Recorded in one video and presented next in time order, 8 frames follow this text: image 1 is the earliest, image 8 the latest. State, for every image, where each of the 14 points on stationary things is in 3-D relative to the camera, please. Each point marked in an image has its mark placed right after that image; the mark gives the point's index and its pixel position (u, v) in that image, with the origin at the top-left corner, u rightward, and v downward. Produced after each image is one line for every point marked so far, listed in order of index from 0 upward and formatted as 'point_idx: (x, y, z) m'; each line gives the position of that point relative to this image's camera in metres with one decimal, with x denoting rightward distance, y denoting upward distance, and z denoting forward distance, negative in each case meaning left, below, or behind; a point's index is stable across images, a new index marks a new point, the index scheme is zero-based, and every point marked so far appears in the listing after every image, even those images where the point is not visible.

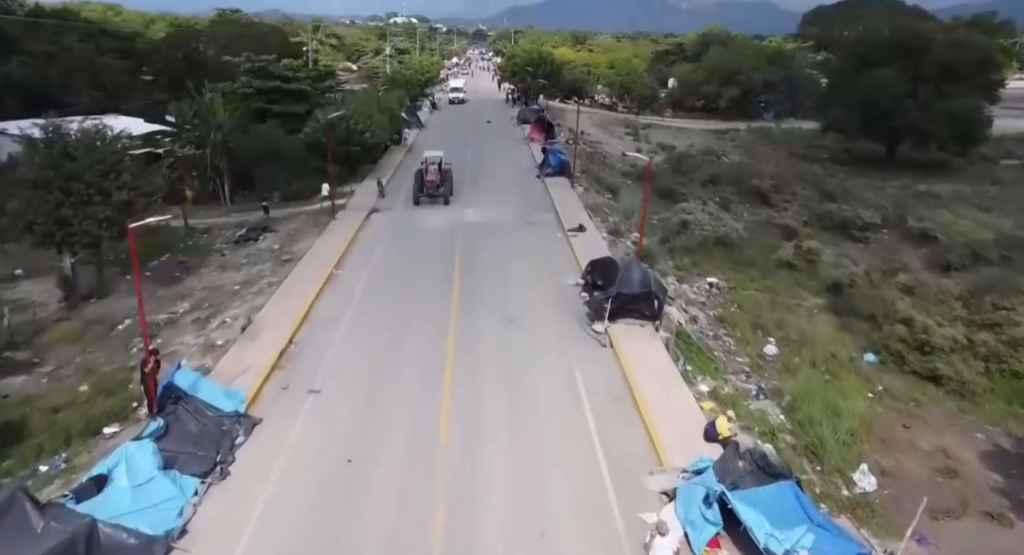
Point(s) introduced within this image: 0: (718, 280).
0: (+6.8, -0.1, +20.0) m
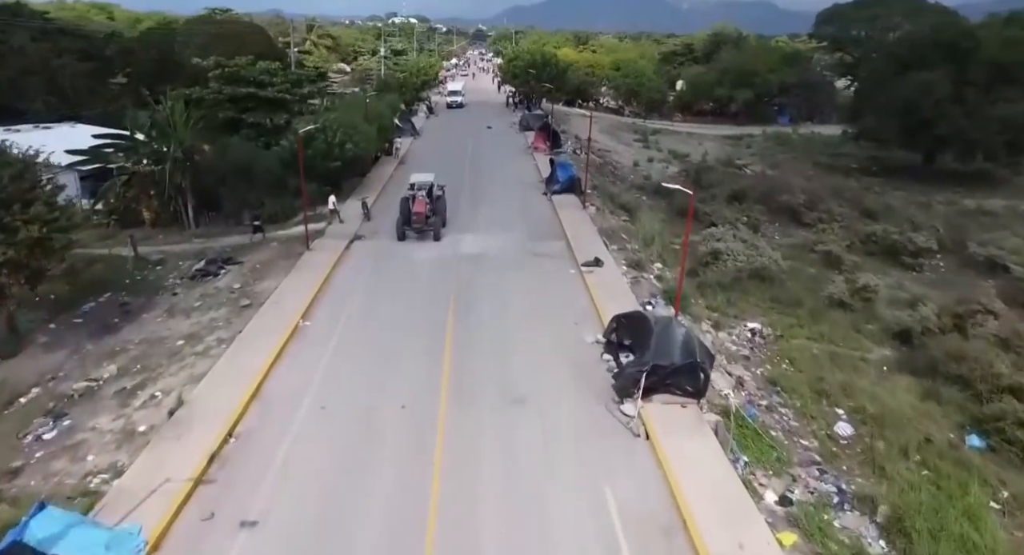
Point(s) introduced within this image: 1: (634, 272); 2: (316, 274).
0: (+6.9, -1.3, +16.8) m
1: (+3.8, 0.0, +18.7) m
2: (-5.7, +0.5, +19.1) m
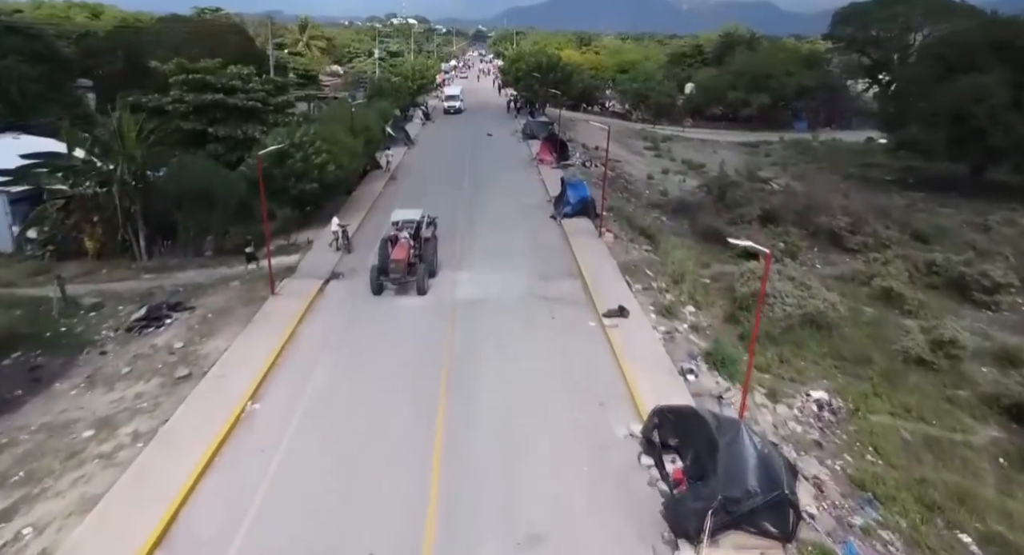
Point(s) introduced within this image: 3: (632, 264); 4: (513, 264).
0: (+7.1, -2.6, +13.5) m
1: (+3.9, -1.3, +15.4) m
2: (-5.6, -0.8, +15.8) m
3: (+3.9, +0.3, +19.7) m
4: (0.0, +0.4, +19.2) m
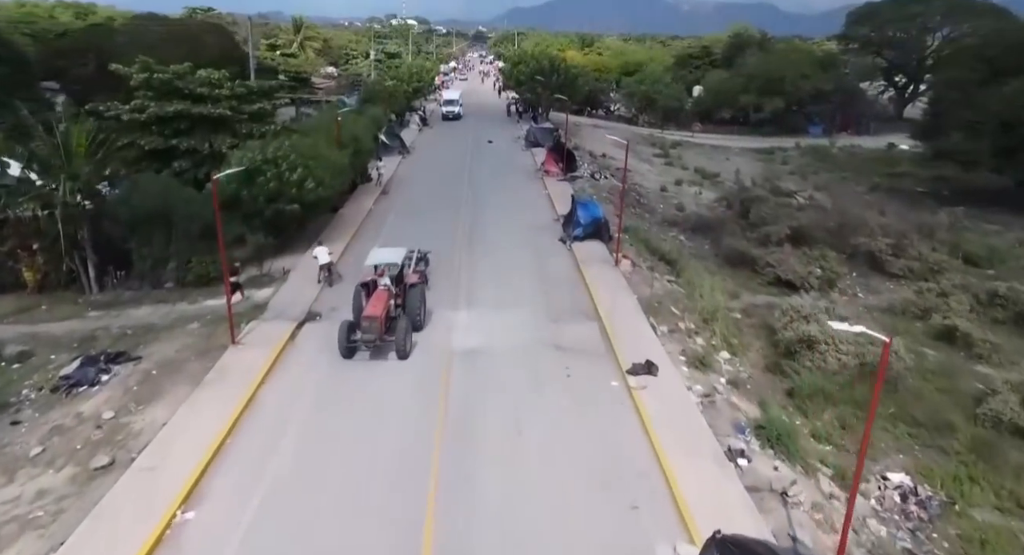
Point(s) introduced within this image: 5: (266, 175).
0: (+7.2, -3.6, +10.9) m
1: (+4.0, -2.4, +12.8) m
2: (-5.5, -1.8, +13.2) m
3: (+4.1, -0.7, +17.1) m
4: (+0.2, -0.7, +16.6) m
5: (-7.5, +3.1, +18.4) m
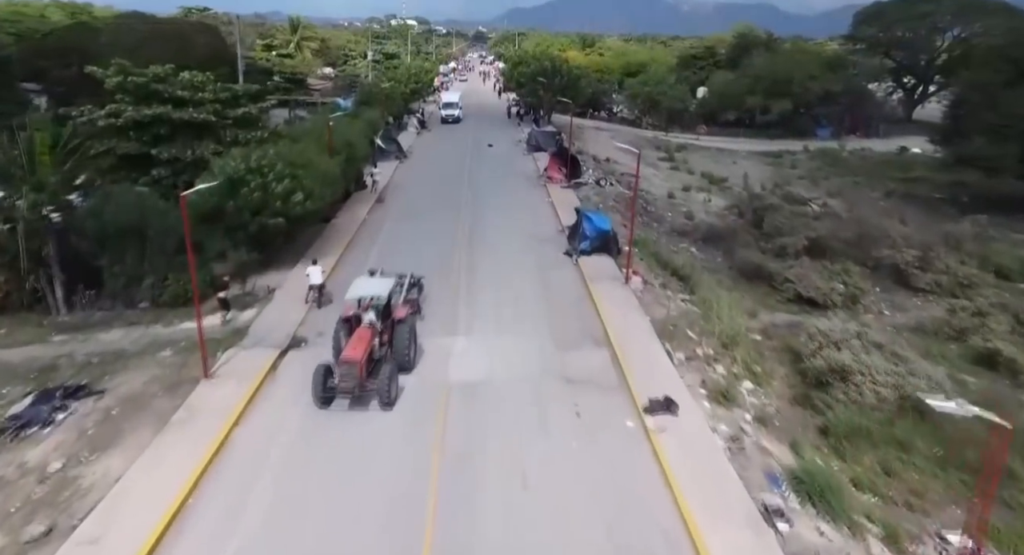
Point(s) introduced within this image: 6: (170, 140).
0: (+7.3, -4.1, +9.5) m
1: (+4.1, -2.9, +11.4) m
2: (-5.4, -2.3, +11.9) m
3: (+4.1, -1.2, +15.8) m
4: (+0.2, -1.2, +15.2) m
5: (-7.4, +2.6, +17.1) m
6: (-11.0, +4.4, +19.4) m
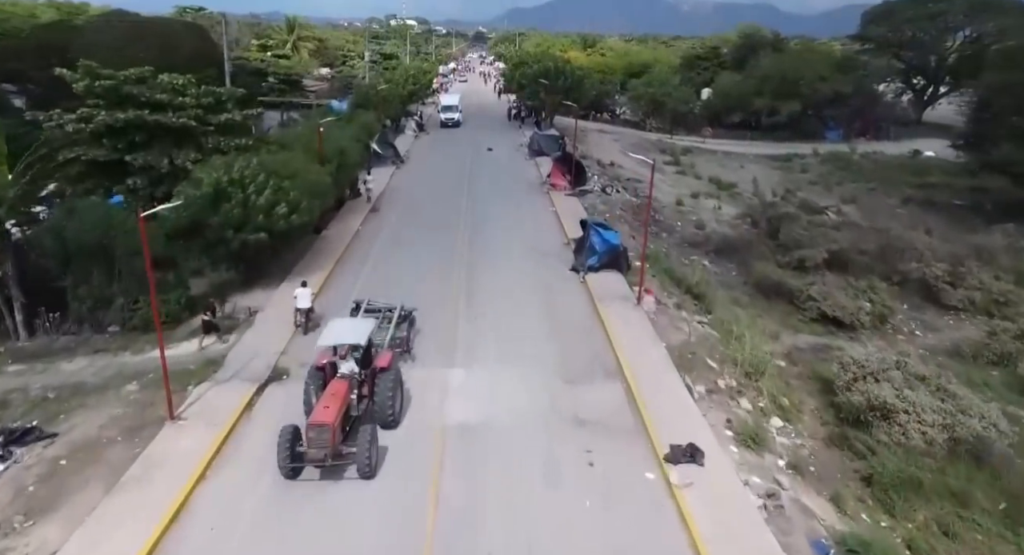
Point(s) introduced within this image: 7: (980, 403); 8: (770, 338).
0: (+7.3, -4.7, +8.2) m
1: (+4.2, -3.4, +10.0) m
2: (-5.3, -2.9, +10.5) m
3: (+4.2, -1.8, +14.4) m
4: (+0.3, -1.7, +13.8) m
5: (-7.3, +2.0, +15.7) m
6: (-11.0, +3.9, +18.1) m
7: (+10.1, -2.7, +13.0) m
8: (+7.3, -1.7, +17.0) m
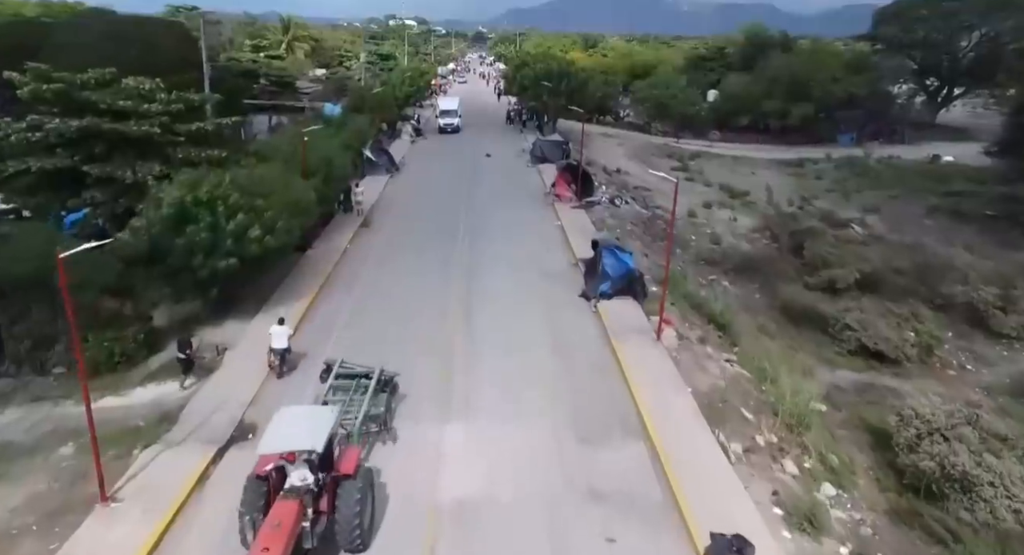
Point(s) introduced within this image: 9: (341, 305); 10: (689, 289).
0: (+7.4, -5.4, +6.2) m
1: (+4.3, -4.2, +8.1) m
2: (-5.2, -3.6, +8.6) m
3: (+4.3, -2.5, +12.5) m
4: (+0.4, -2.5, +11.9) m
5: (-7.3, +1.3, +13.8) m
6: (-10.9, +3.1, +16.1) m
7: (+10.2, -3.4, +11.1) m
8: (+7.3, -2.4, +15.1) m
9: (-4.8, -0.7, +16.8) m
10: (+5.5, -0.2, +18.6) m
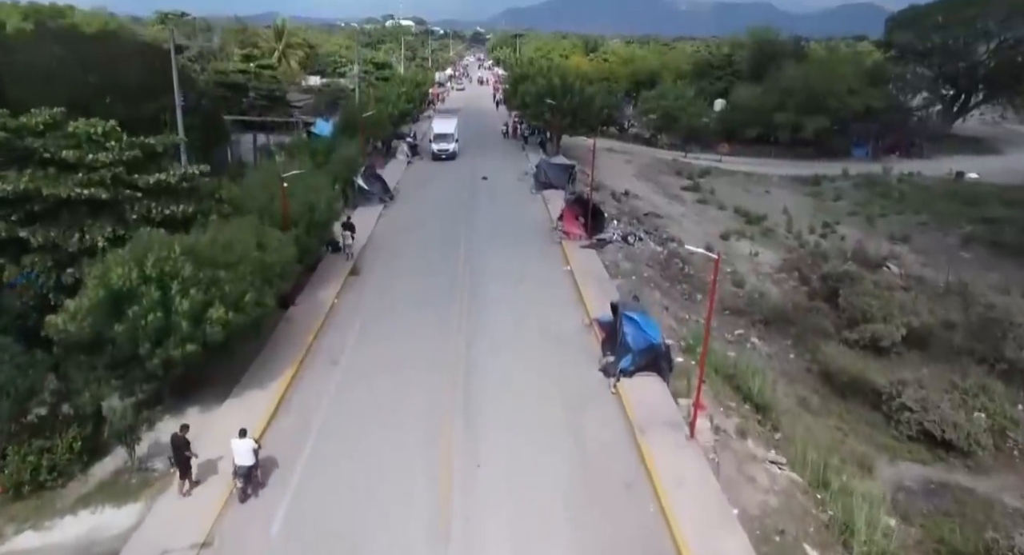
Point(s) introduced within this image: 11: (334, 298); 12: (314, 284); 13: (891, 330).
0: (+7.6, -7.2, +4.0) m
1: (+4.5, -5.9, +5.9) m
2: (-5.0, -5.4, +6.3) m
3: (+4.5, -4.3, +10.3) m
4: (+0.6, -4.3, +9.7) m
5: (-7.1, -0.5, +11.5) m
6: (-10.7, +1.3, +13.9) m
7: (+10.4, -5.2, +8.9) m
8: (+7.5, -4.2, +12.9) m
9: (-4.6, -2.5, +14.6) m
10: (+5.6, -2.0, +16.4) m
11: (-5.6, -0.6, +18.8) m
12: (-6.4, -0.1, +19.6) m
13: (+11.2, -1.5, +17.6) m
